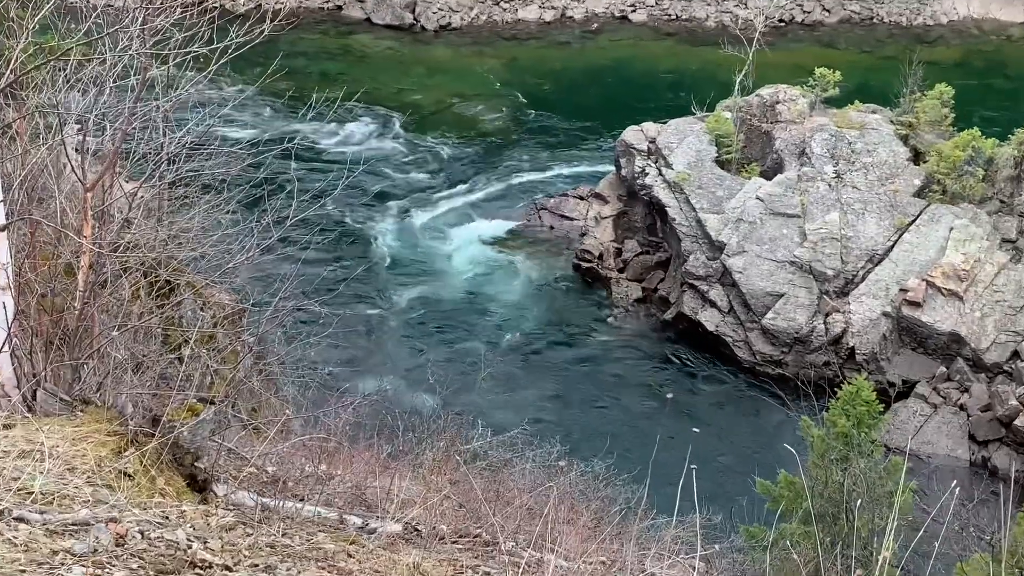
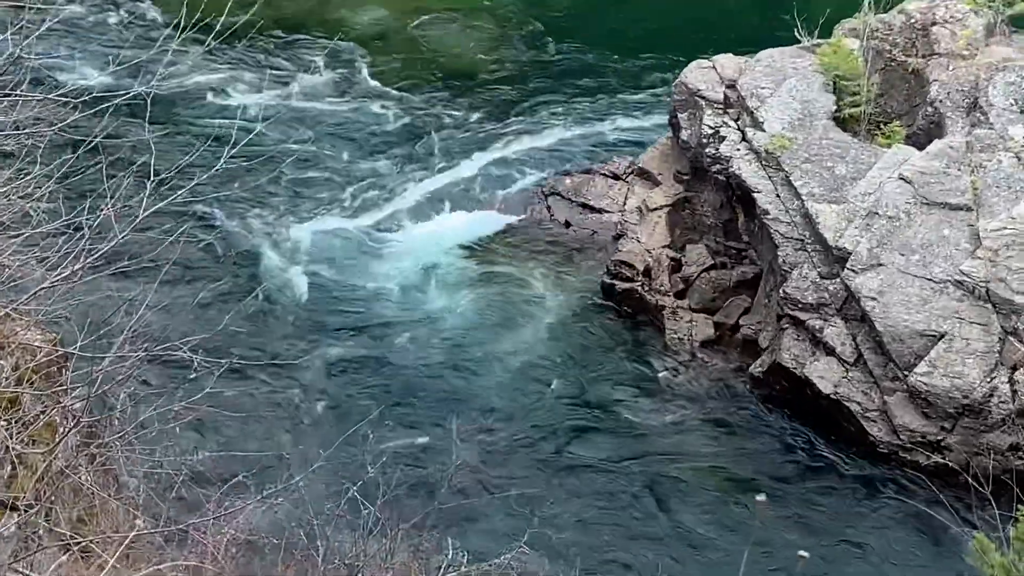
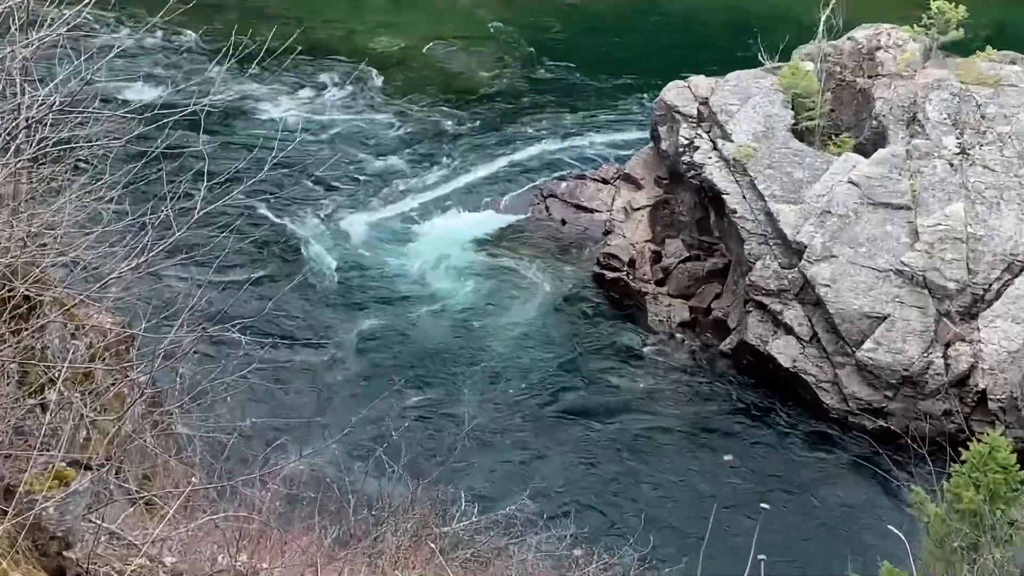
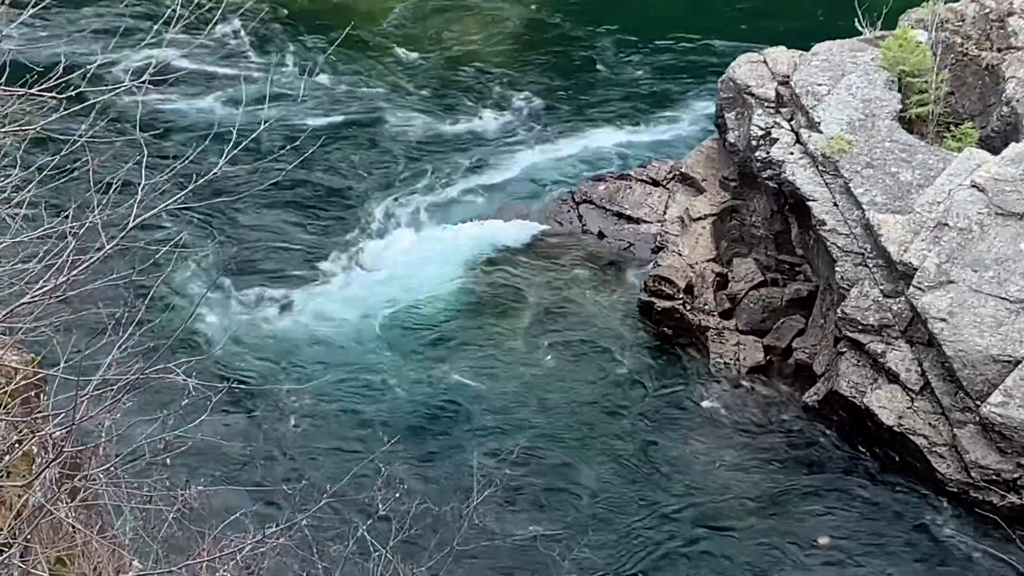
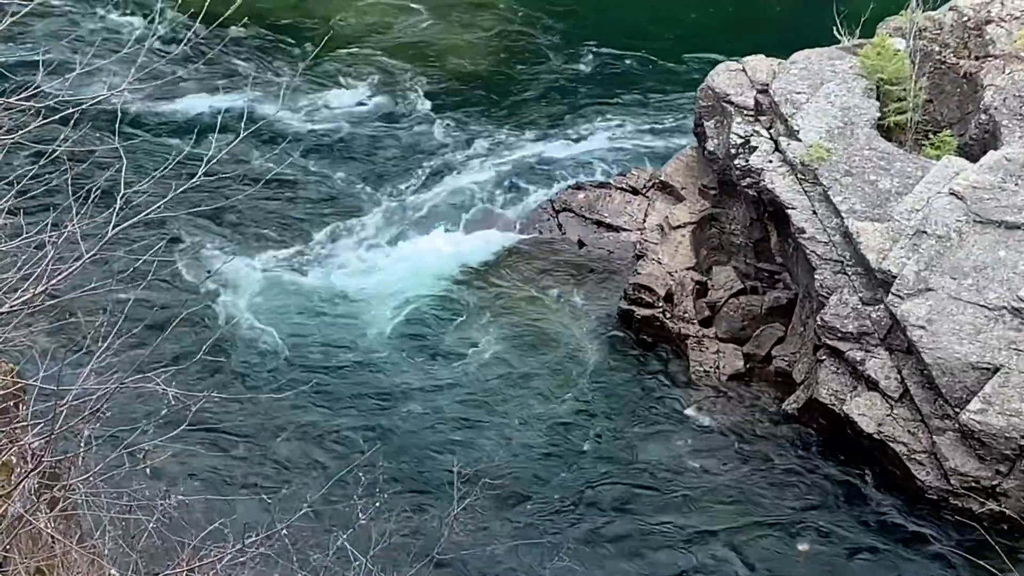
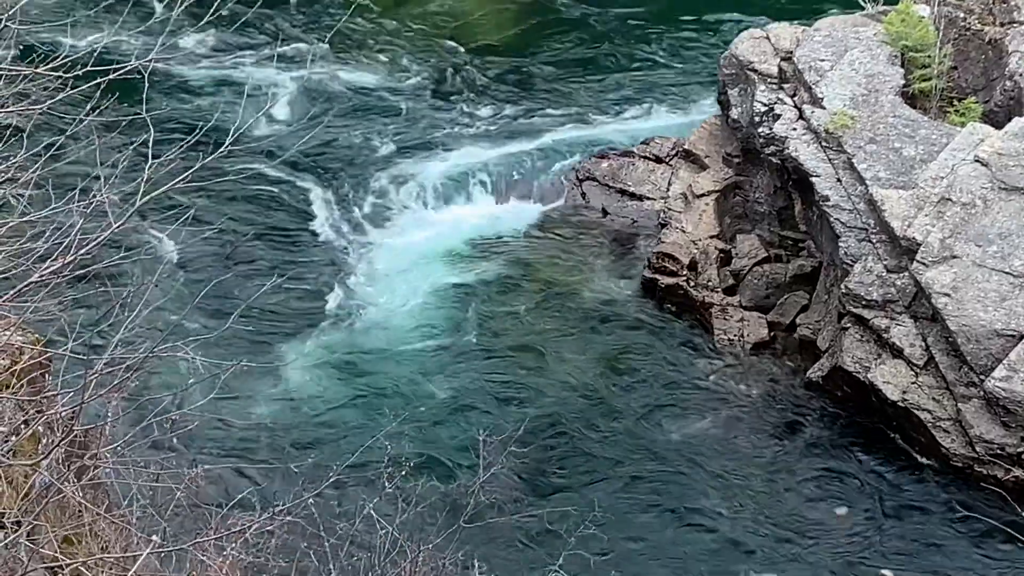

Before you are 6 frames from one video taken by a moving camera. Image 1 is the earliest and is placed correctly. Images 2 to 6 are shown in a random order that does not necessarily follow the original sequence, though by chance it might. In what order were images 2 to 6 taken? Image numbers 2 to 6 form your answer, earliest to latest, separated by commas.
3, 2, 5, 4, 6
